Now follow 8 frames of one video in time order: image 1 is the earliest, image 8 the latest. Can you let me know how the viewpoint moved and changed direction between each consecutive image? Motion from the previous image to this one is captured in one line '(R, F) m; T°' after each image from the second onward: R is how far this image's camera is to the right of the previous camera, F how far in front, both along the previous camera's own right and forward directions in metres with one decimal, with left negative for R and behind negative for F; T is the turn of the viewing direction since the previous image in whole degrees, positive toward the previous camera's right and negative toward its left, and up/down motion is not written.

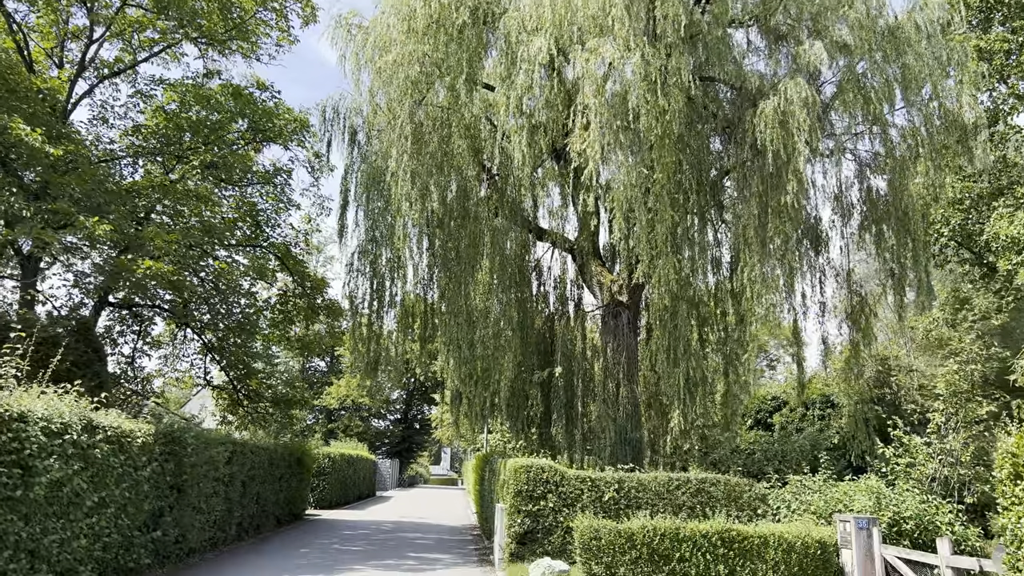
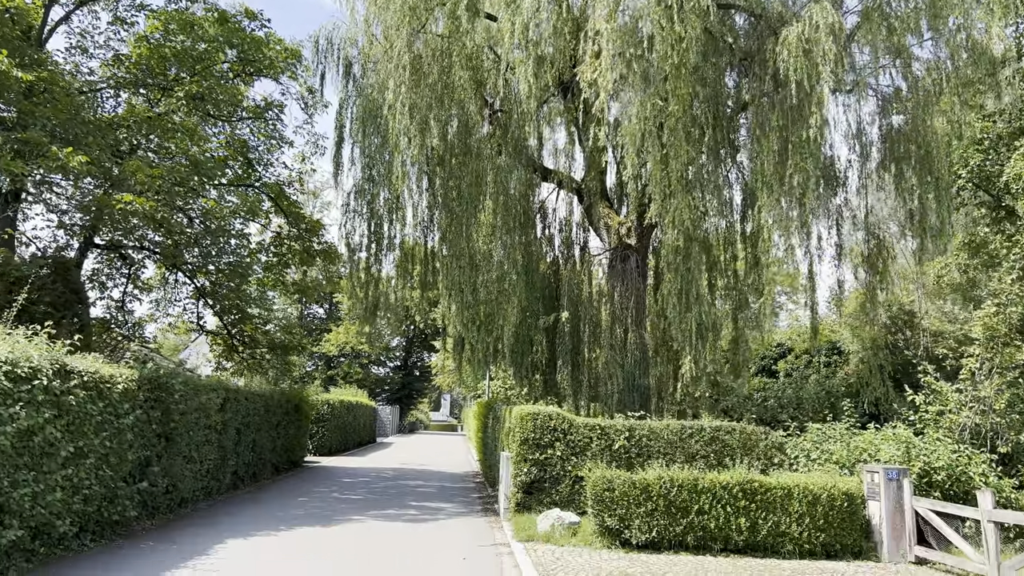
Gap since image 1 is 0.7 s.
(-0.1, +0.6) m; 0°
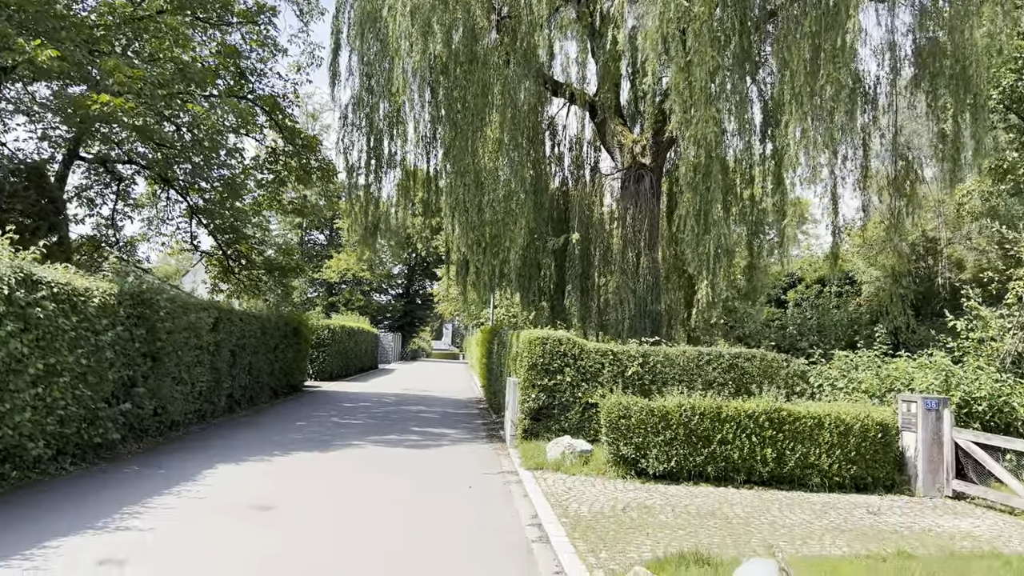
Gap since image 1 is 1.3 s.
(-0.1, +0.7) m; 0°
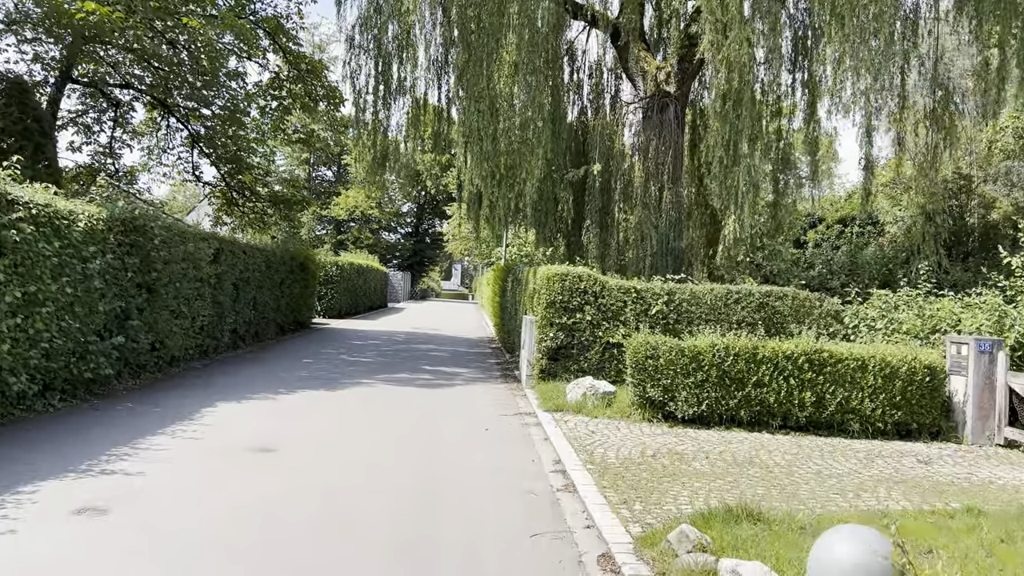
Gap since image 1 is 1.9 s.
(-0.1, +0.6) m; -1°
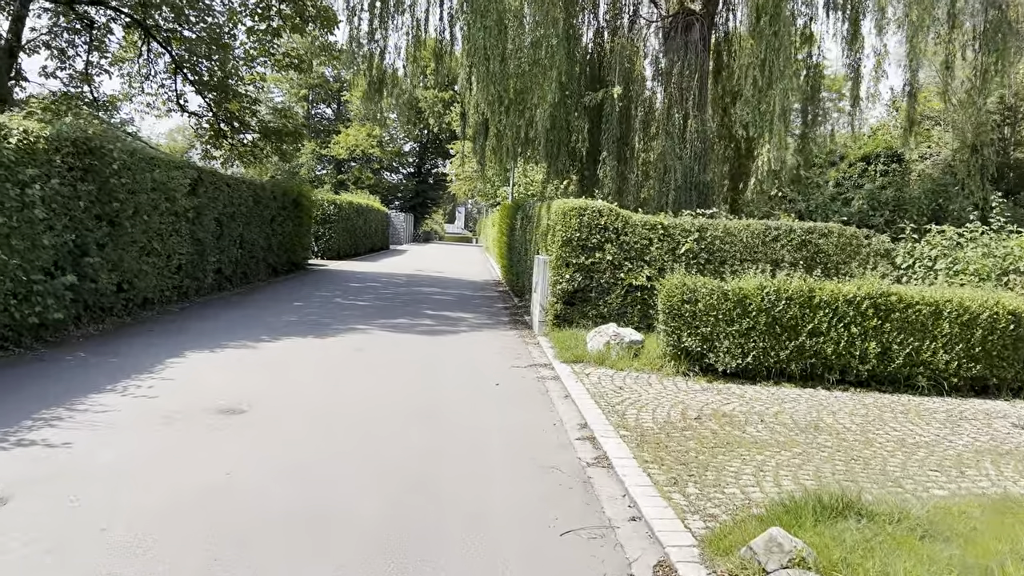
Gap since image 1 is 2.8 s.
(-0.1, +1.0) m; 0°
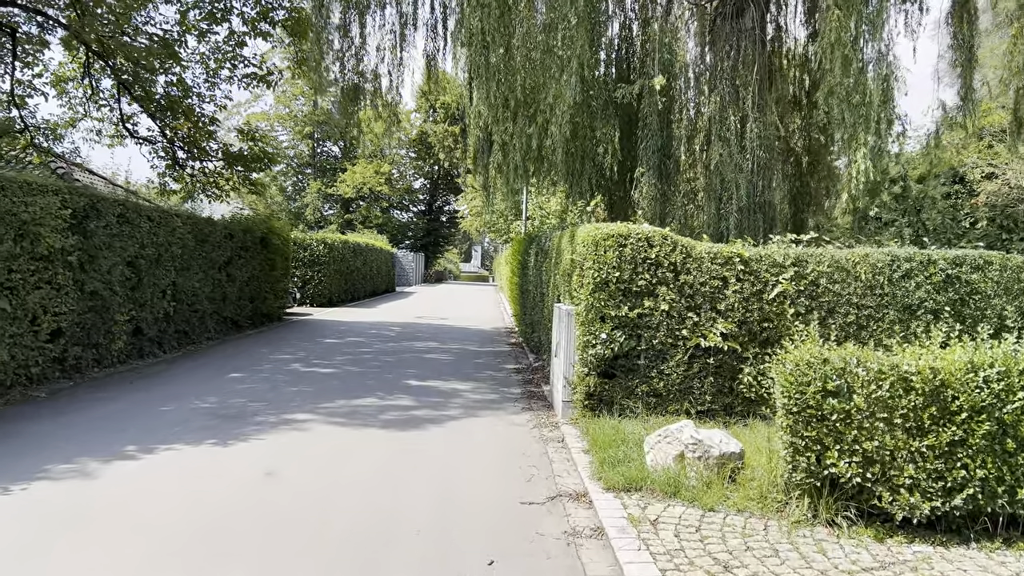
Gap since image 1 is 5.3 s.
(+0.1, +2.7) m; -1°
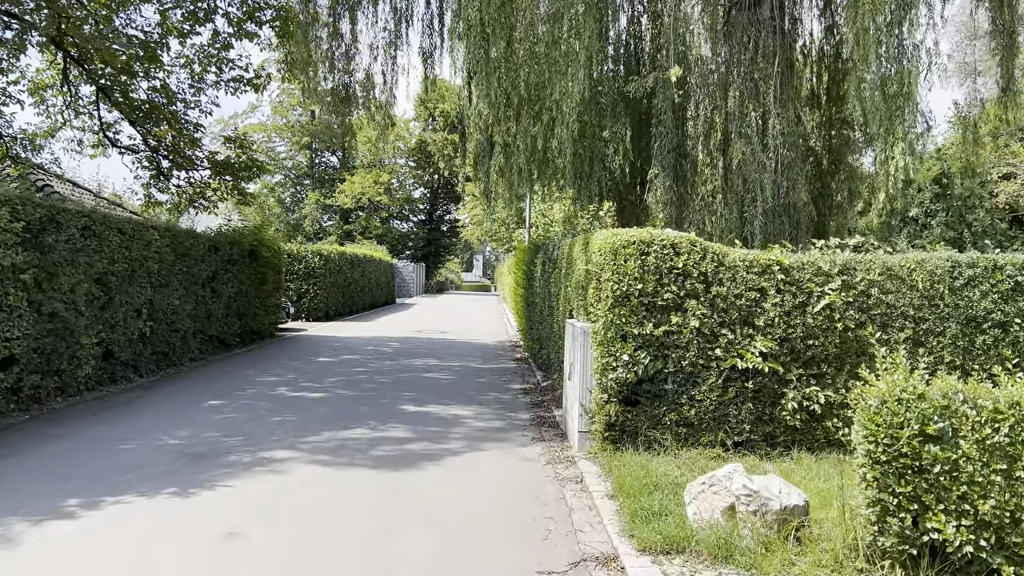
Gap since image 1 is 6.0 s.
(0.0, +0.7) m; 0°
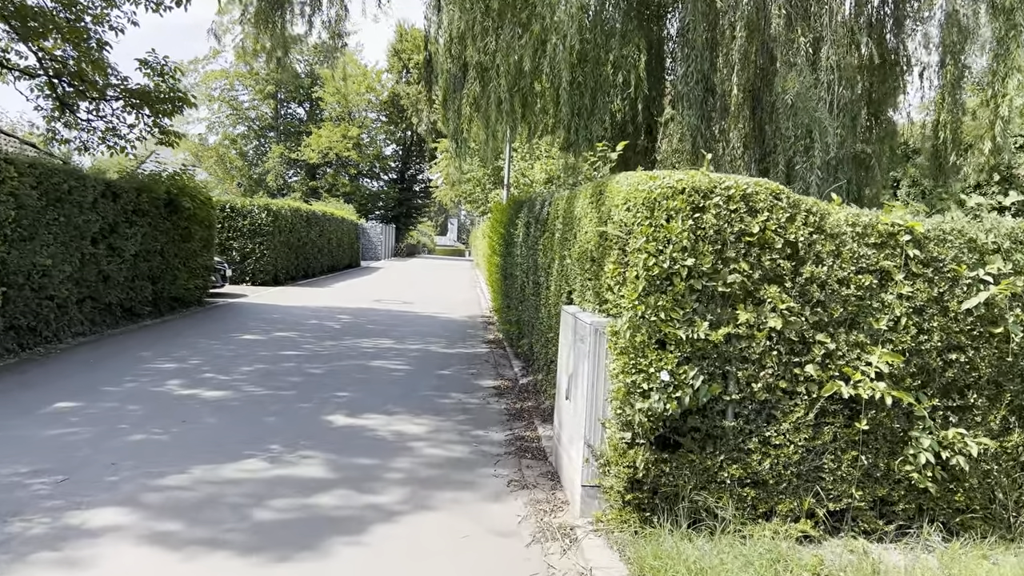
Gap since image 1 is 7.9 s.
(0.0, +1.9) m; +2°
